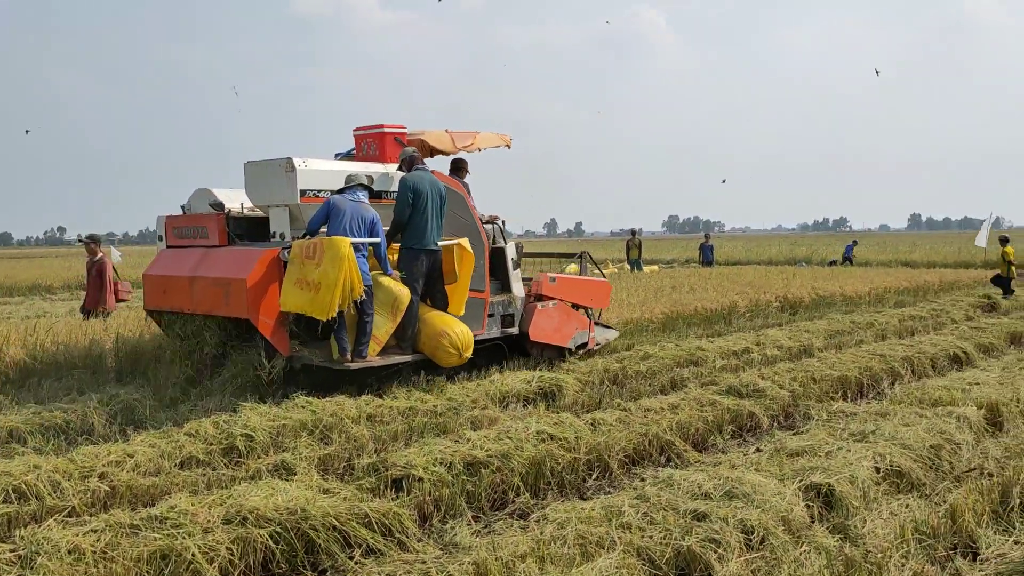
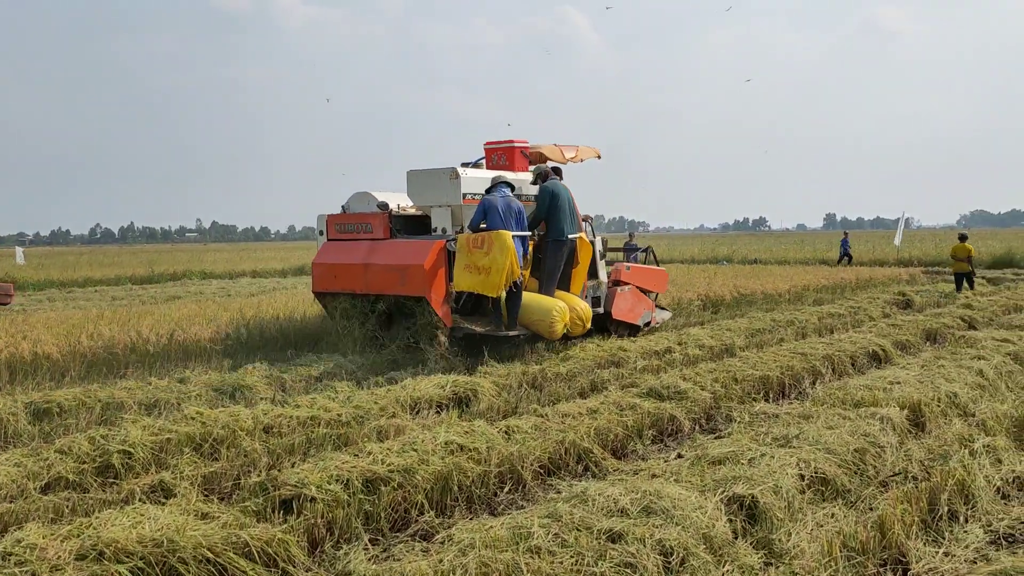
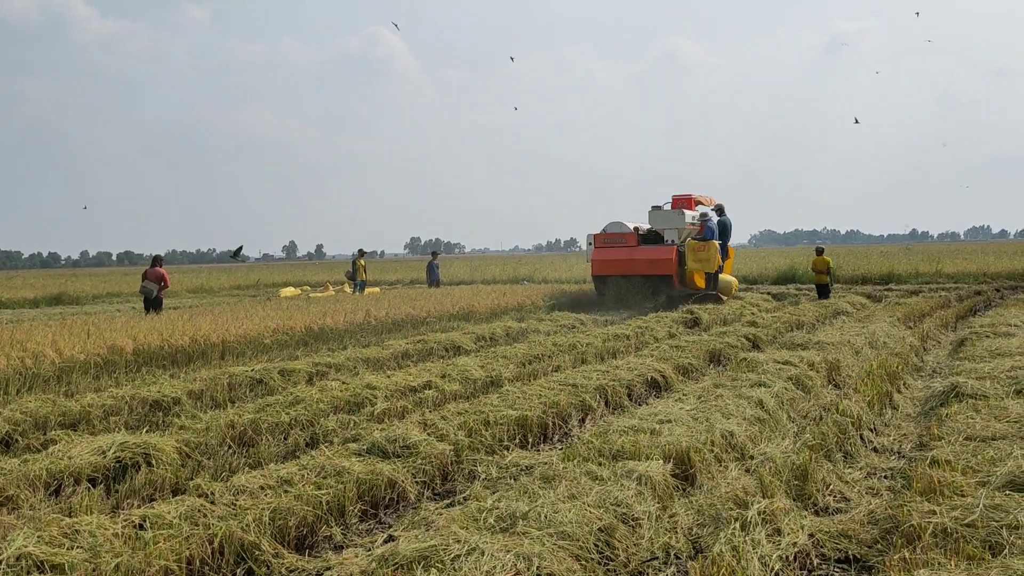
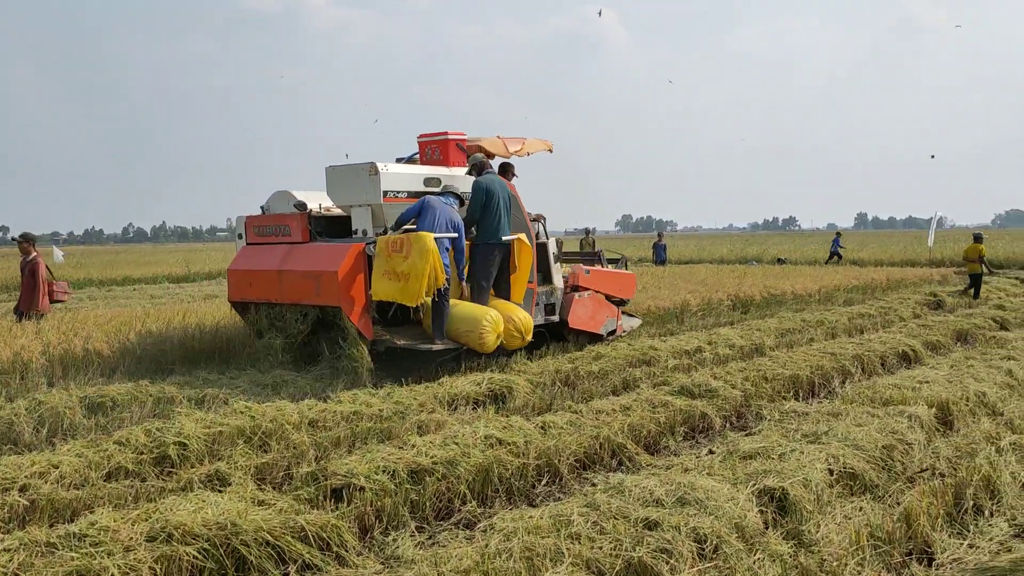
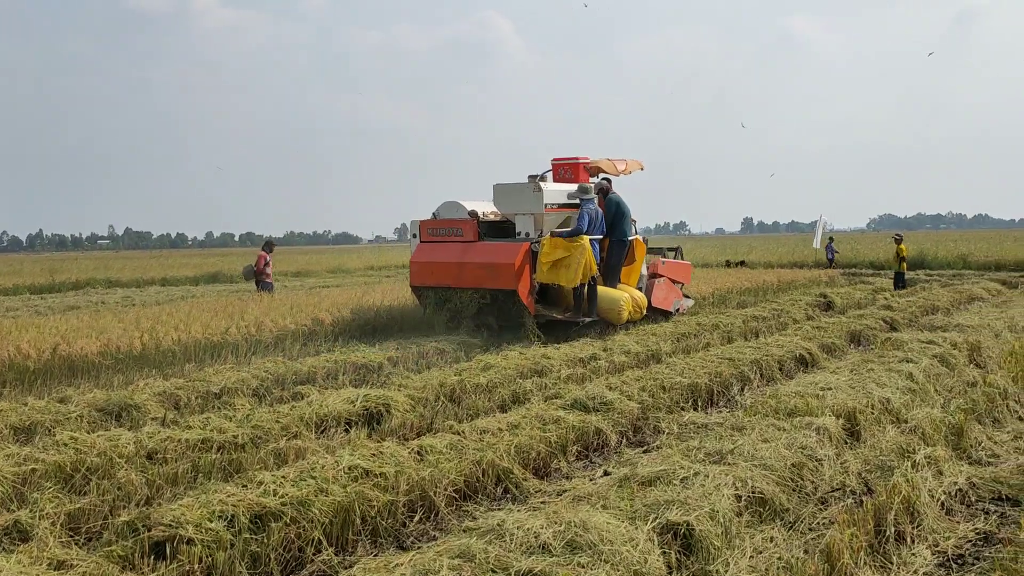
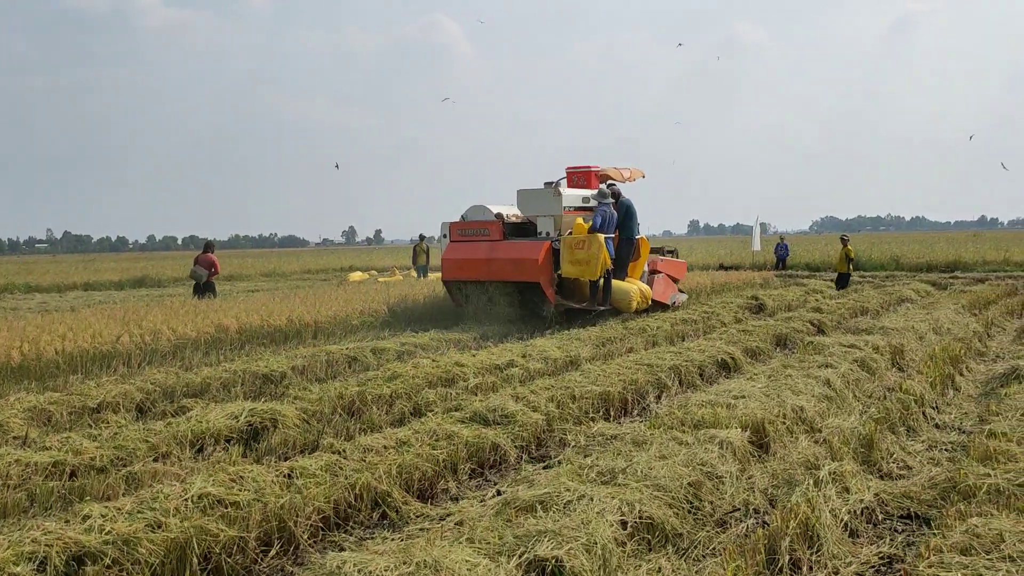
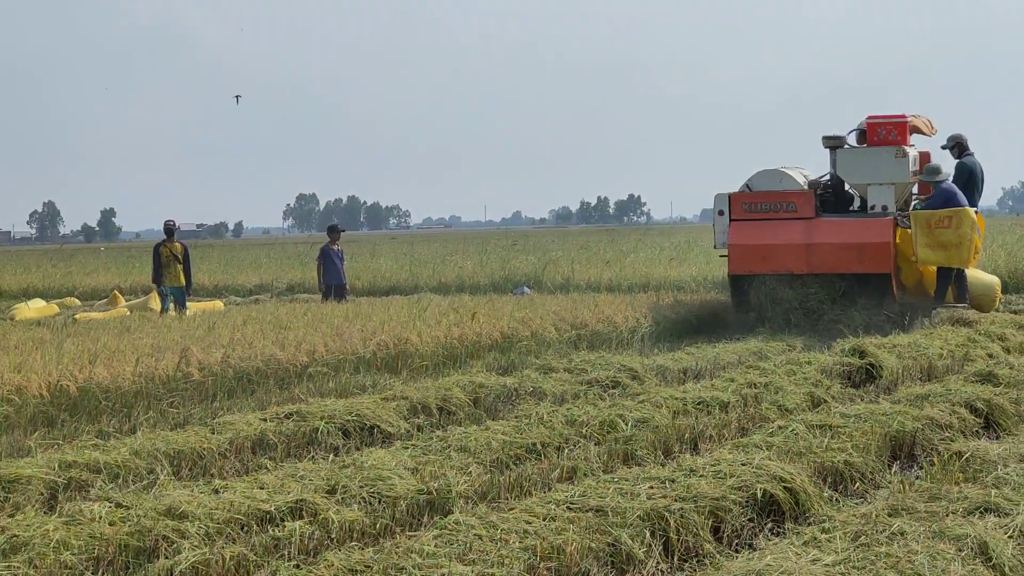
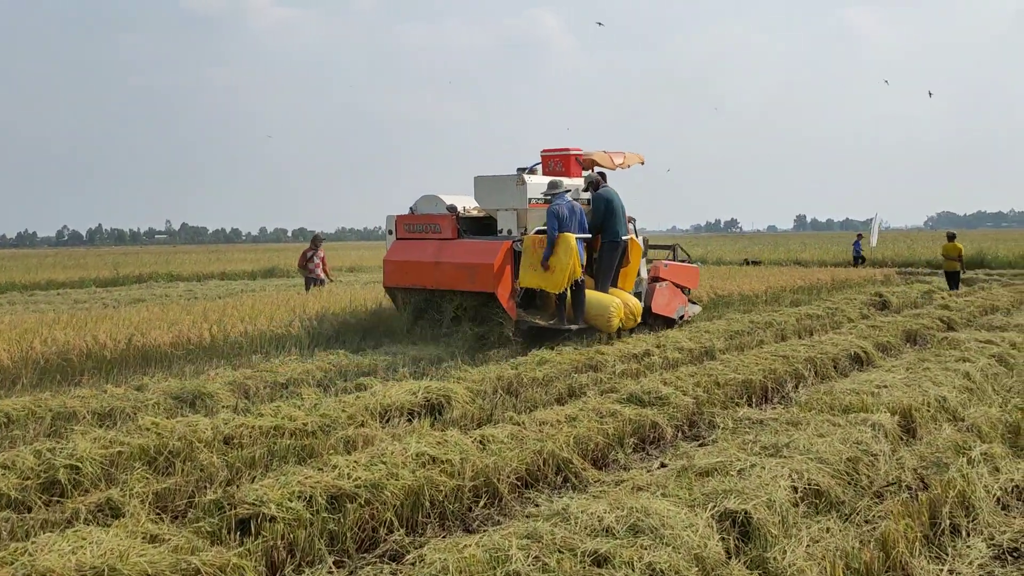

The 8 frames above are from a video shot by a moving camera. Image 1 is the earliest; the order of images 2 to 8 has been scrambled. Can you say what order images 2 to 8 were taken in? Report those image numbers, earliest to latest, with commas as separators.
4, 2, 8, 5, 6, 3, 7
